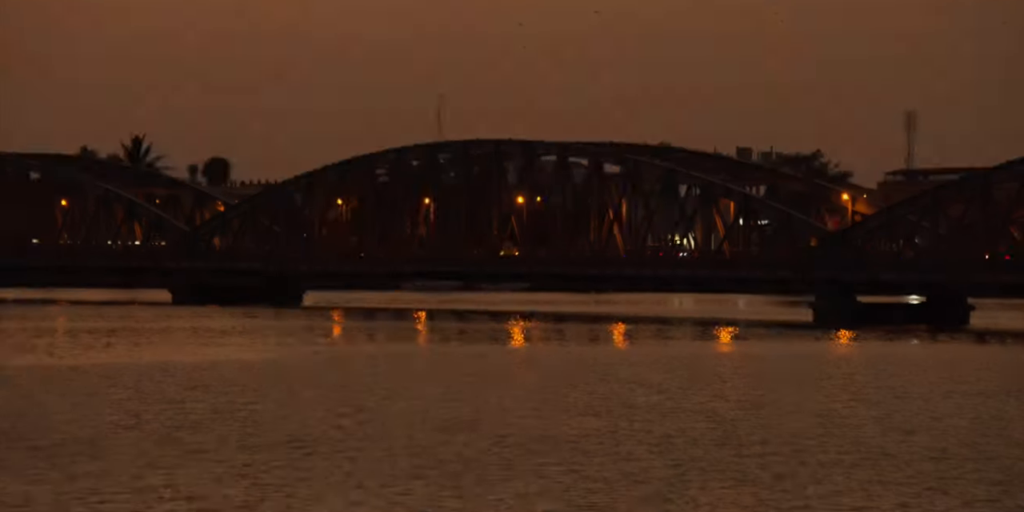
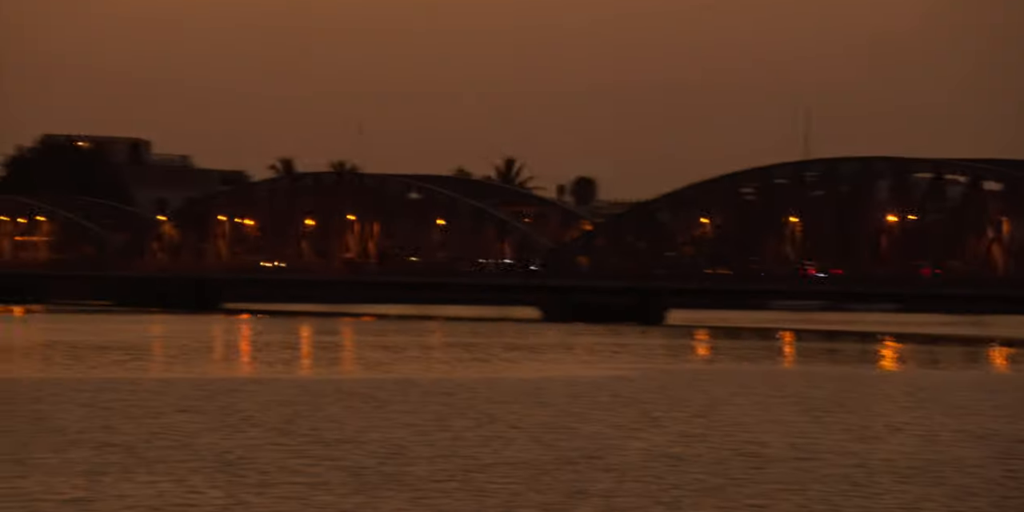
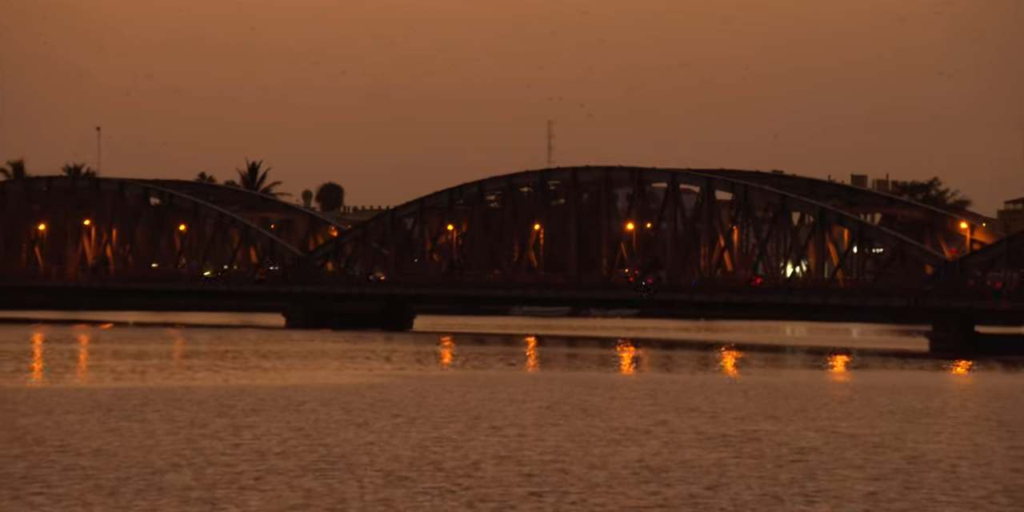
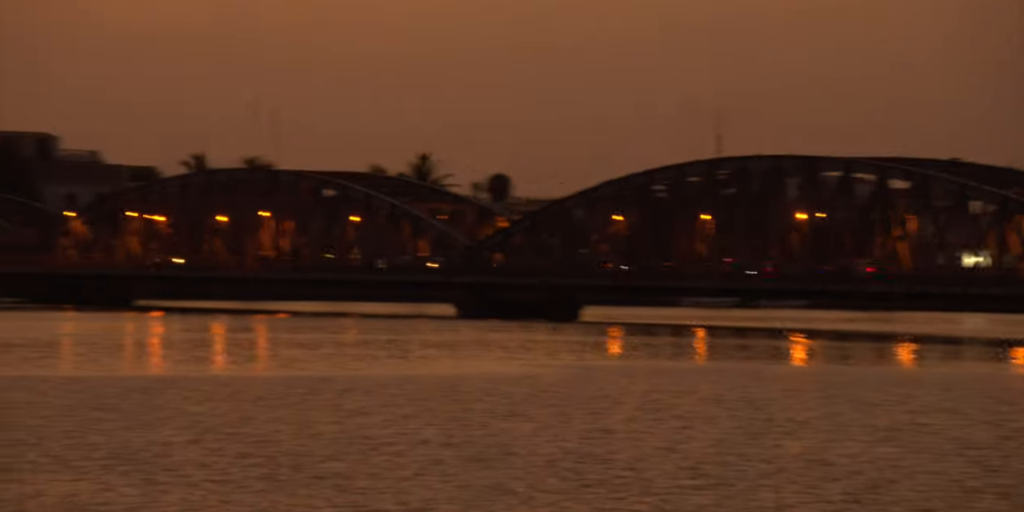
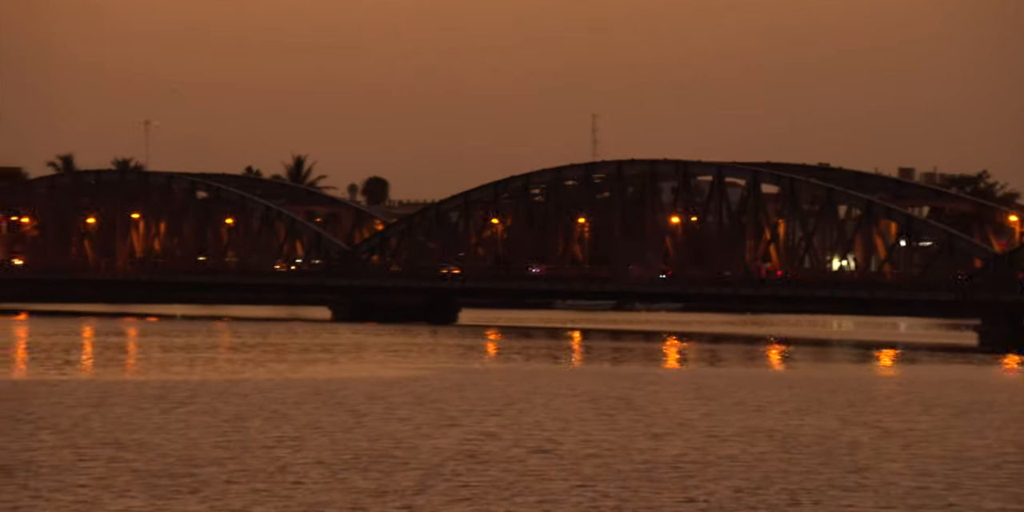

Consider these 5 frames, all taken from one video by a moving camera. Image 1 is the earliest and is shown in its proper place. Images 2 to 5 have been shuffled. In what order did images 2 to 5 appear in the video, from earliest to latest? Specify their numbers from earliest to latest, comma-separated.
3, 5, 4, 2
